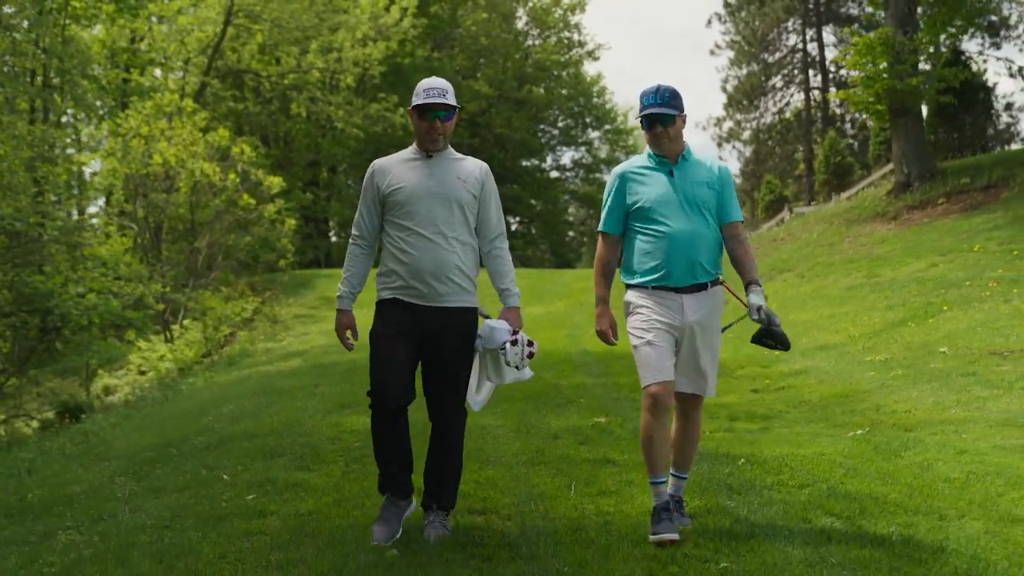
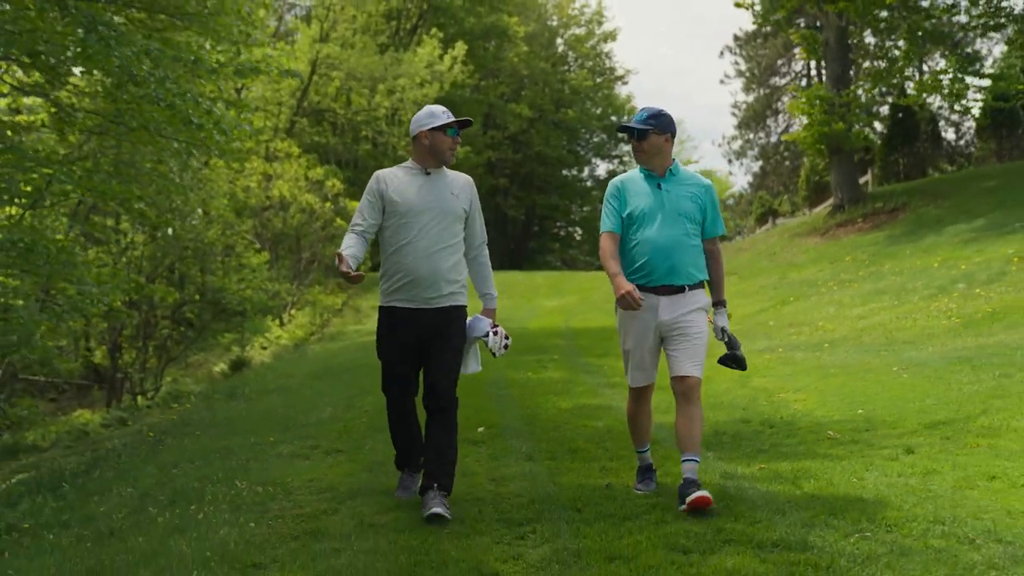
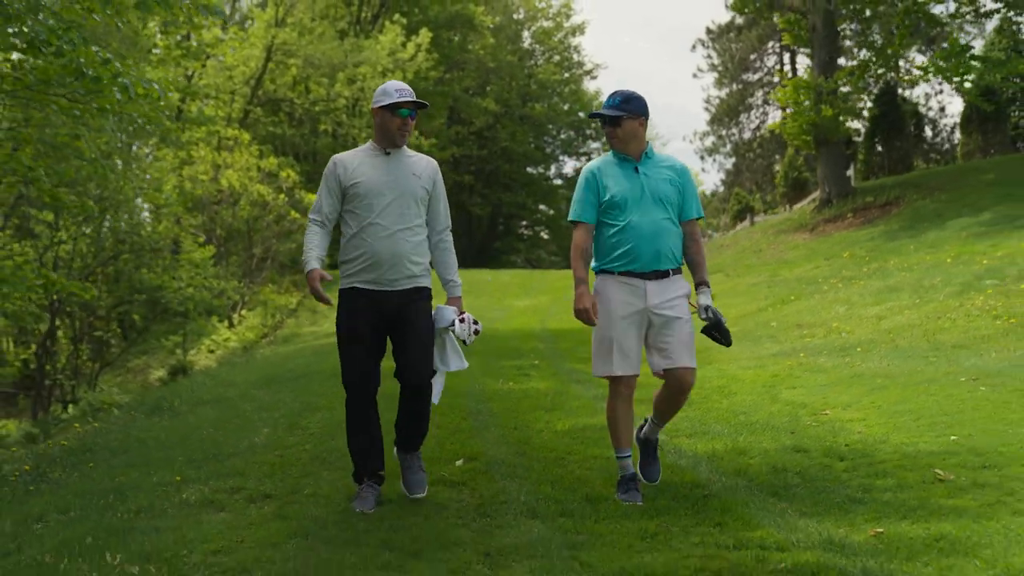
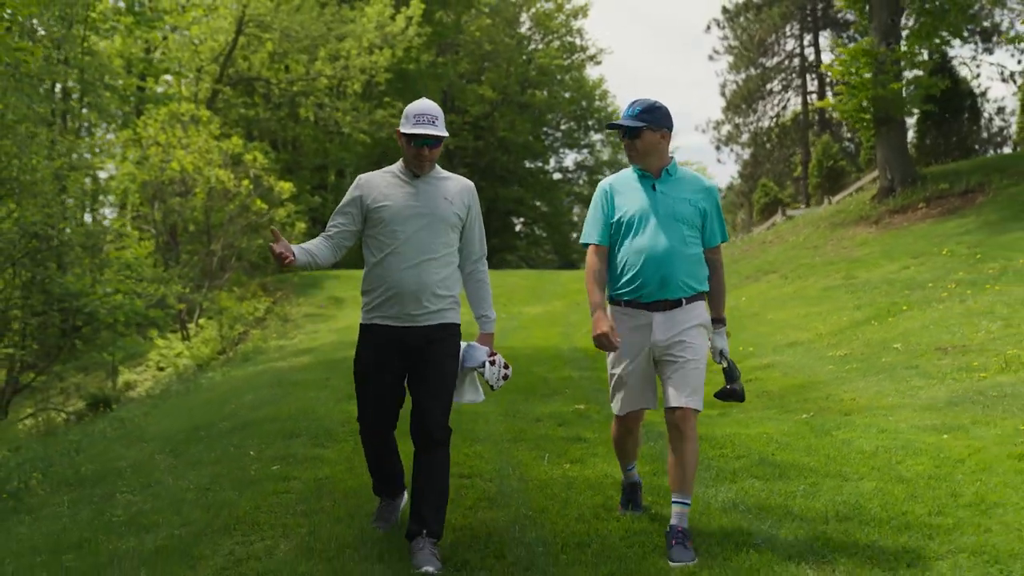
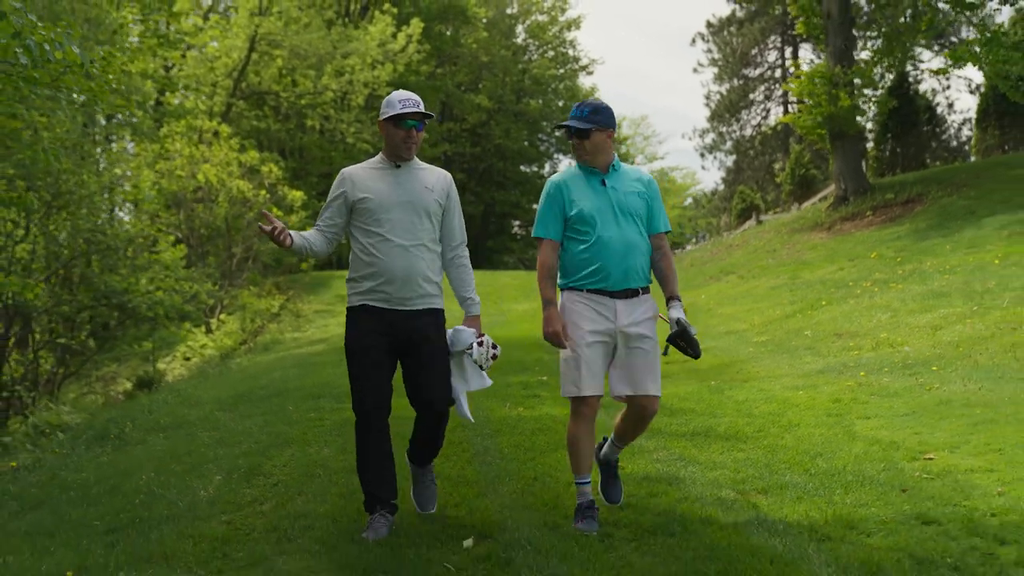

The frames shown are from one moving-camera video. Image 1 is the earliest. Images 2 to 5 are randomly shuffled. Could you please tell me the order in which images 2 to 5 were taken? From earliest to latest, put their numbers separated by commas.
4, 5, 3, 2
